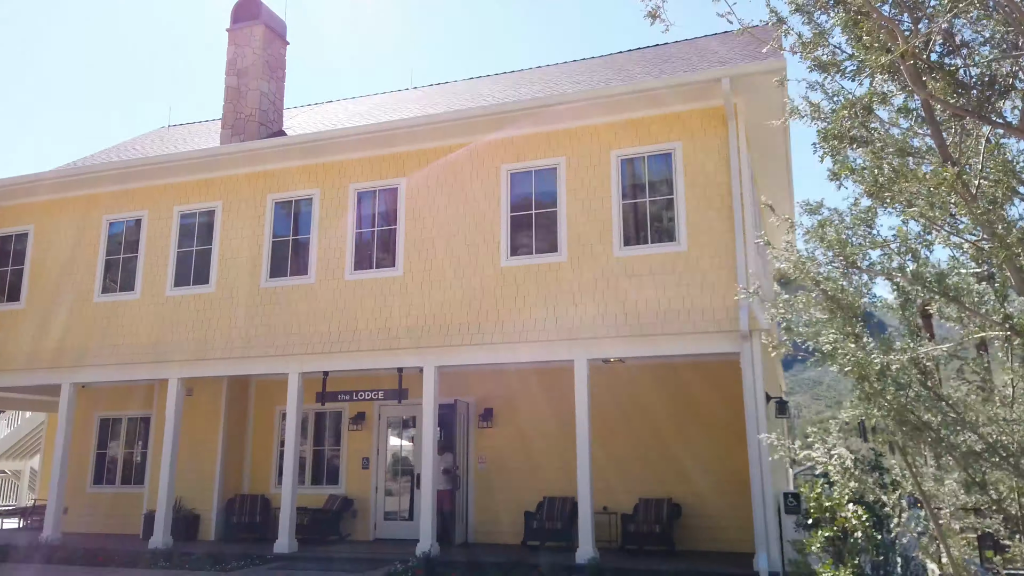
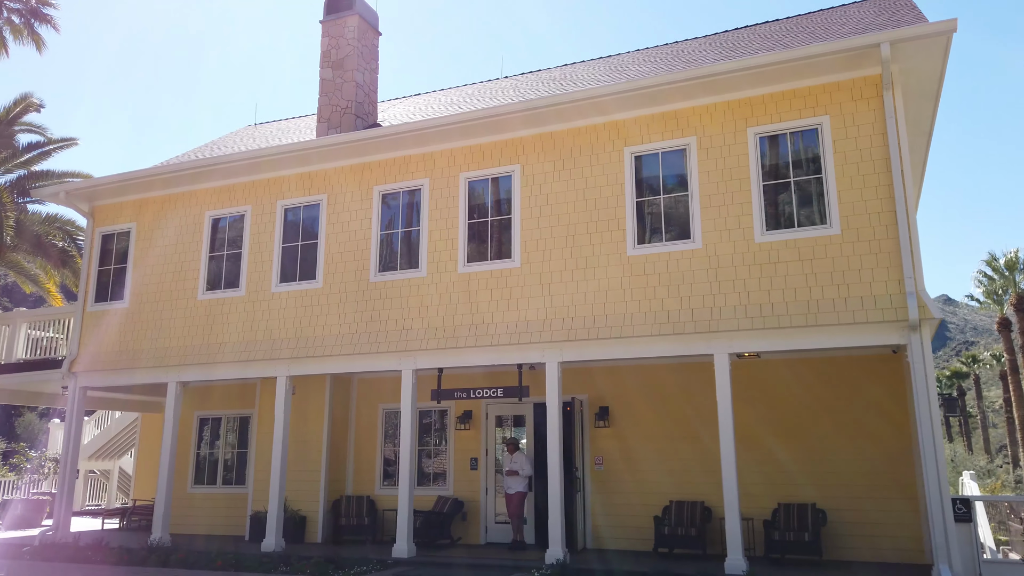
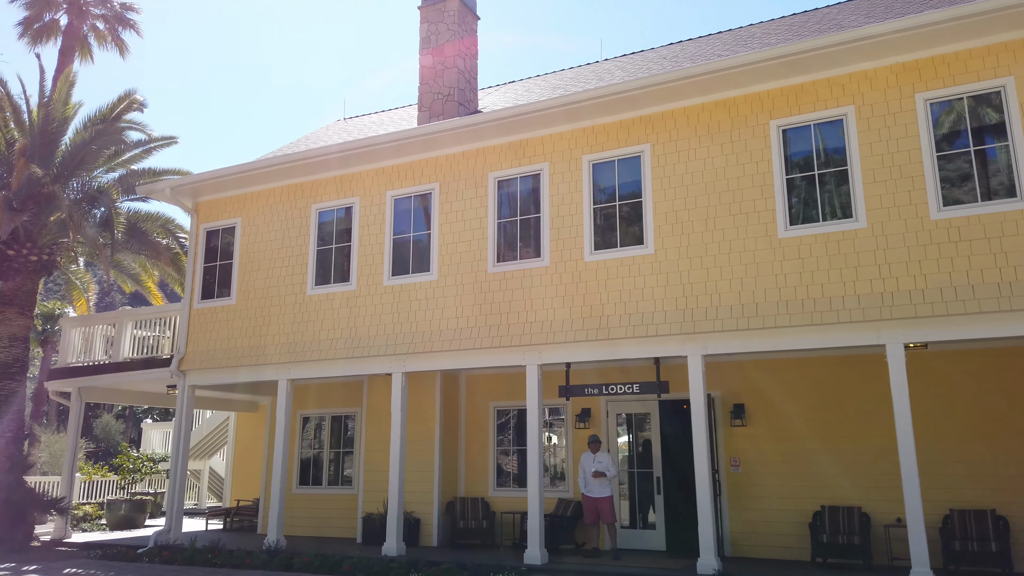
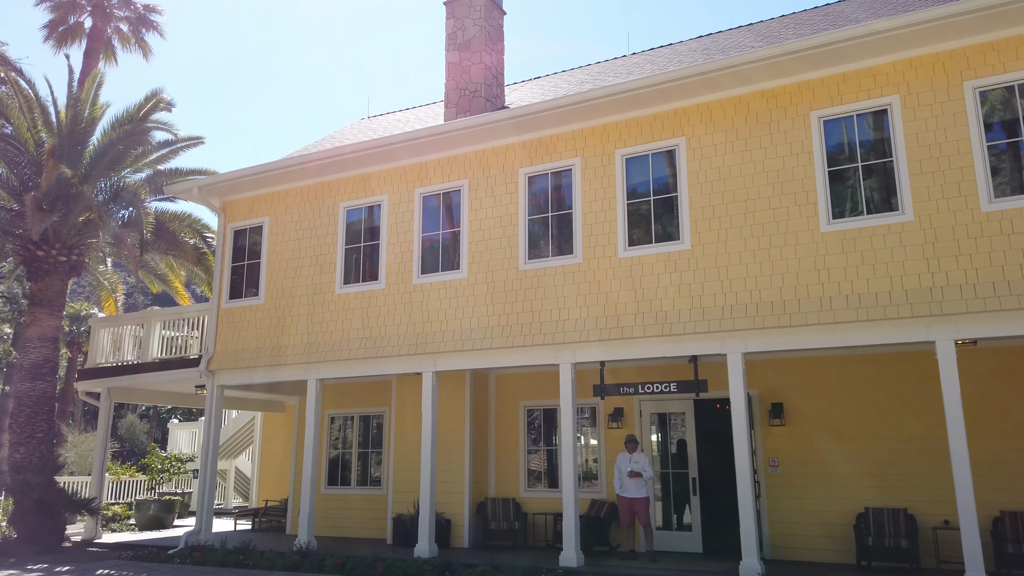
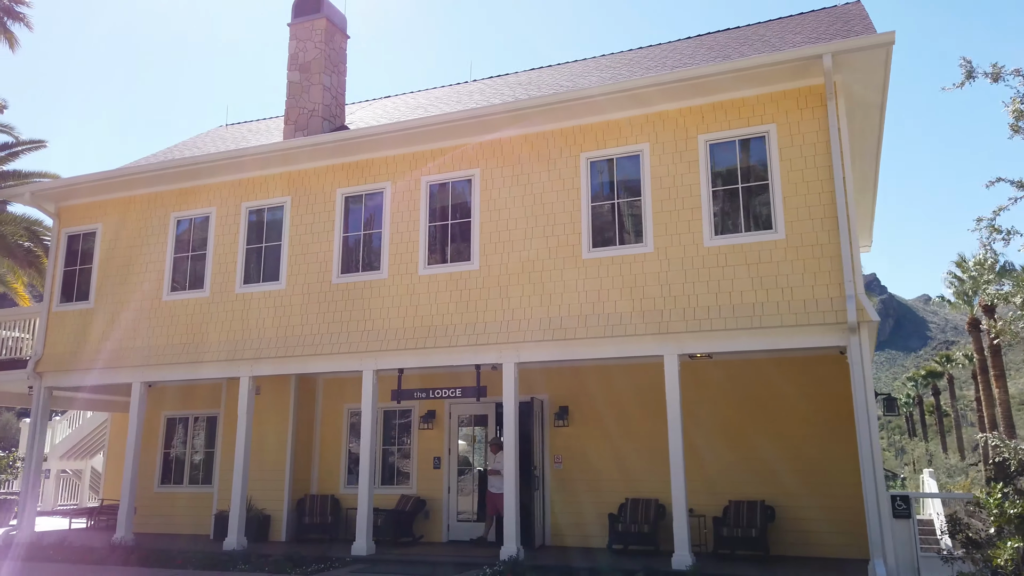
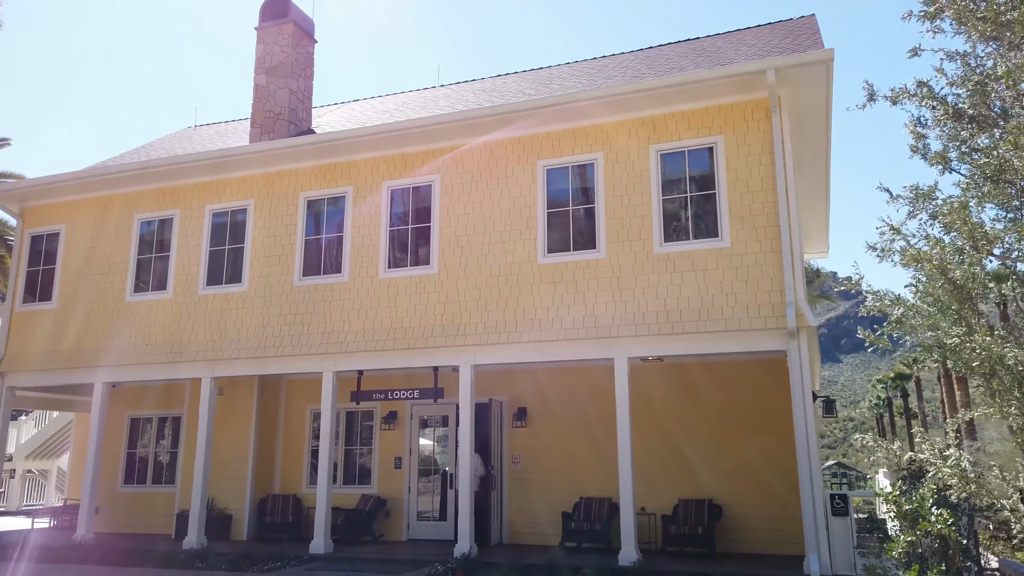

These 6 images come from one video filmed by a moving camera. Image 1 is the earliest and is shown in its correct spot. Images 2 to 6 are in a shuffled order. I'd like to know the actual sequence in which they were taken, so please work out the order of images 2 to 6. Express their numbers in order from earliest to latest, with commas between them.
6, 5, 2, 3, 4
